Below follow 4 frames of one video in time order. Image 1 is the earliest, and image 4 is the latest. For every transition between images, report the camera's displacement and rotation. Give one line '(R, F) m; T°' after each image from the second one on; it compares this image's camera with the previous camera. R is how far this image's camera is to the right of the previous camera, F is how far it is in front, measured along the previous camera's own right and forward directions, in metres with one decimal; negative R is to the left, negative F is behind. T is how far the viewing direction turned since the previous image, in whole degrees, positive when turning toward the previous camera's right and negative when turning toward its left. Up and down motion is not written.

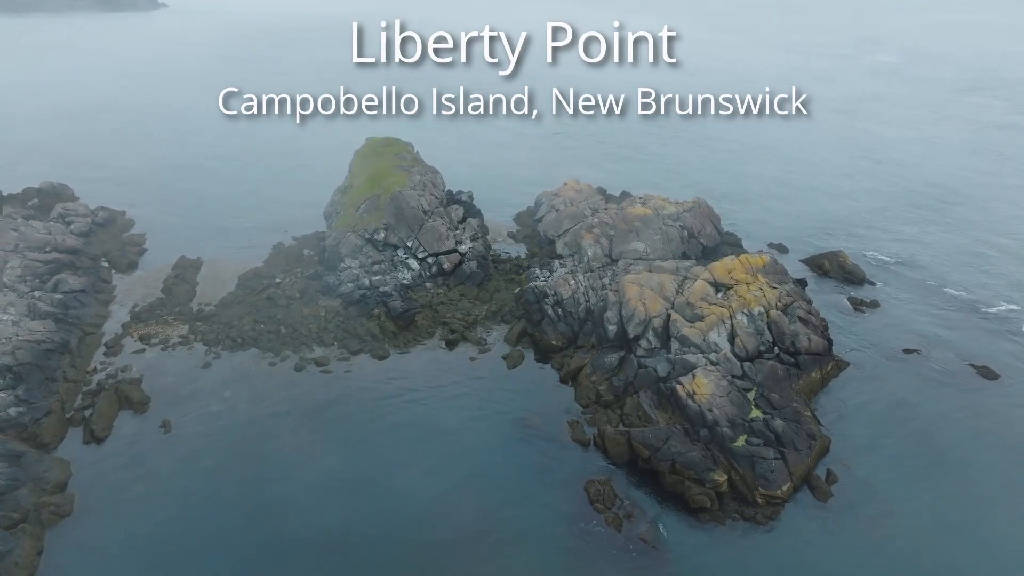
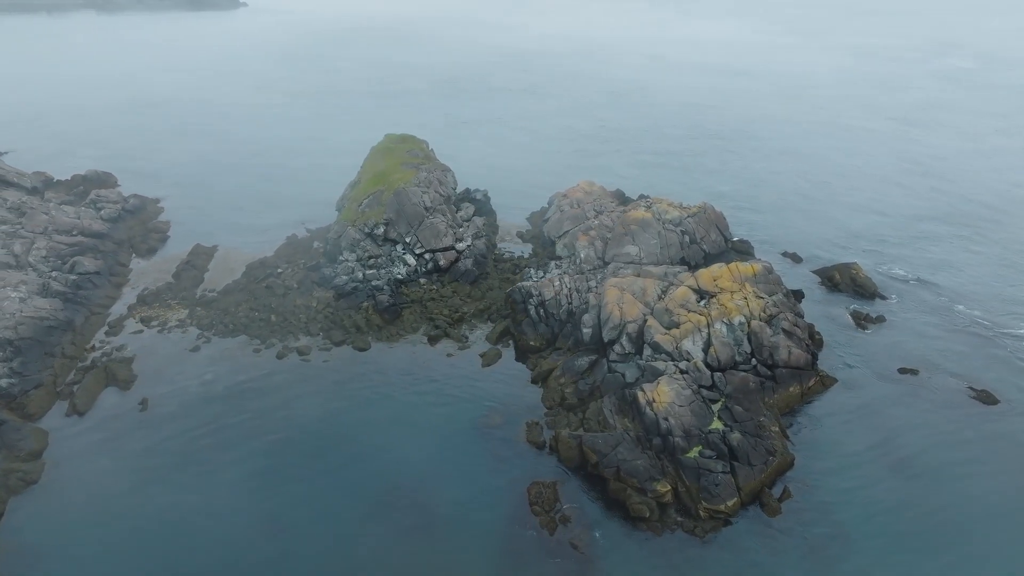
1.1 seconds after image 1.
(+4.9, +0.2) m; -5°
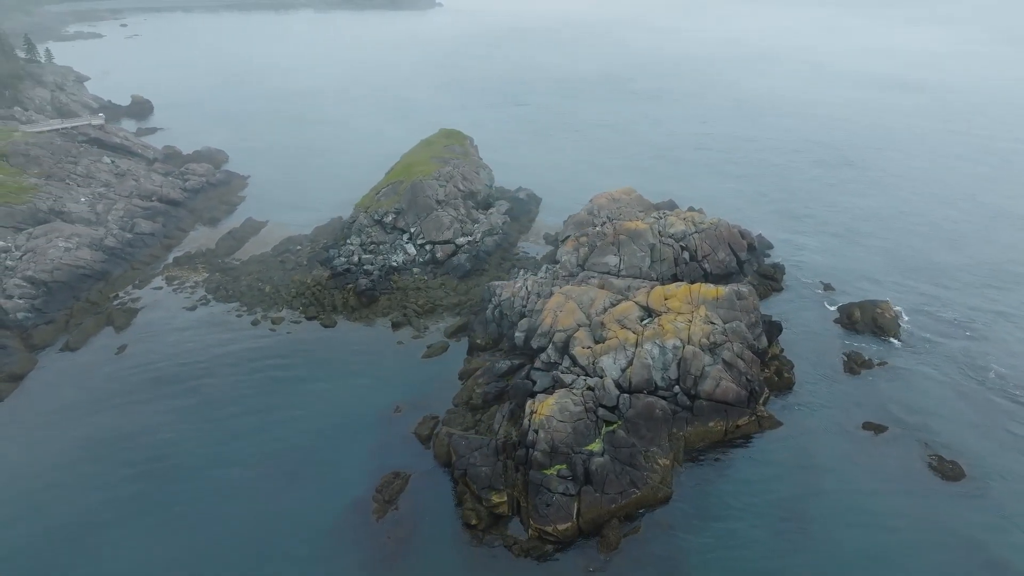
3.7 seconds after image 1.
(+12.8, +1.6) m; -14°
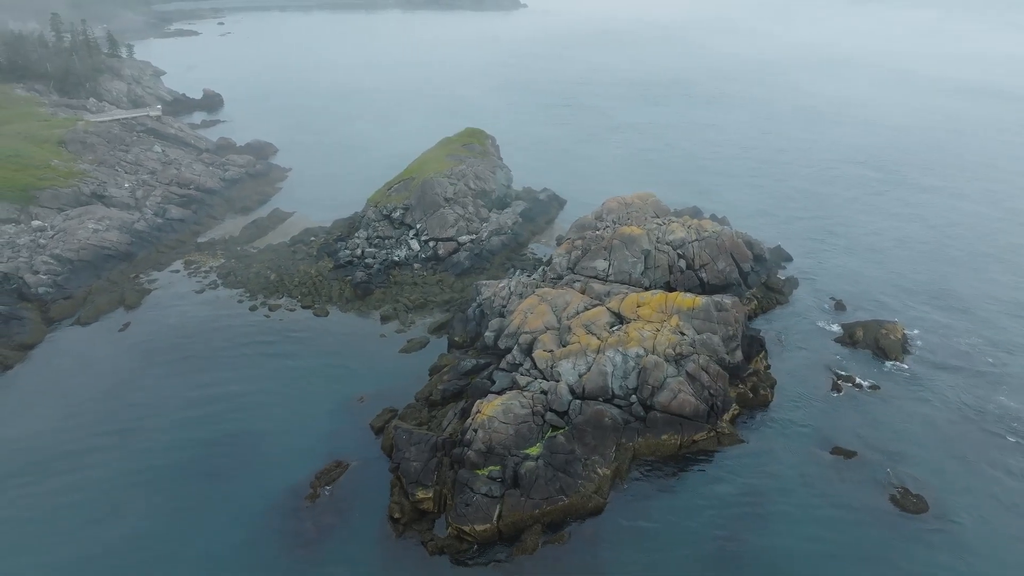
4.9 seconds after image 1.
(+5.8, +0.4) m; -6°
